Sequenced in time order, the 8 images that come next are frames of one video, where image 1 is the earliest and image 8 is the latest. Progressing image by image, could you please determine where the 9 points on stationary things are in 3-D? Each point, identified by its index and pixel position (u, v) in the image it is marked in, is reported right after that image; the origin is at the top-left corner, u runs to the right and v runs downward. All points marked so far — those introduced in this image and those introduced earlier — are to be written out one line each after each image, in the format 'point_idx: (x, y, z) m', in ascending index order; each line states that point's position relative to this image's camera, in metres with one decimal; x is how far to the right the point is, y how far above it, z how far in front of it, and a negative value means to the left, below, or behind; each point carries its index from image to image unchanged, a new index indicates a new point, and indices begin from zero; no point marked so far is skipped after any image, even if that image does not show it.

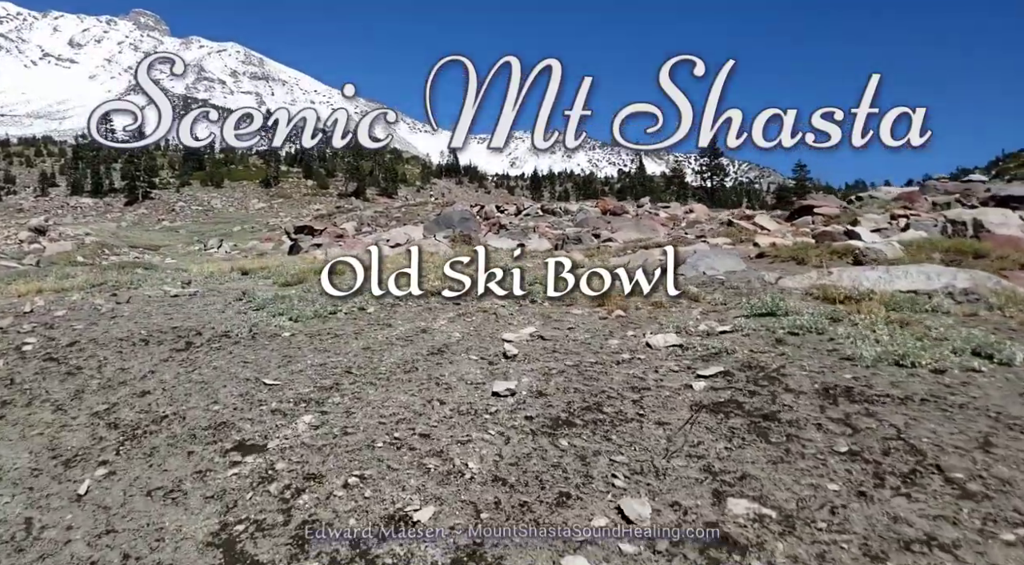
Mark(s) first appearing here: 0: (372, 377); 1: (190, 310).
0: (-1.6, -1.1, +7.8) m
1: (-6.0, -0.5, +12.6) m
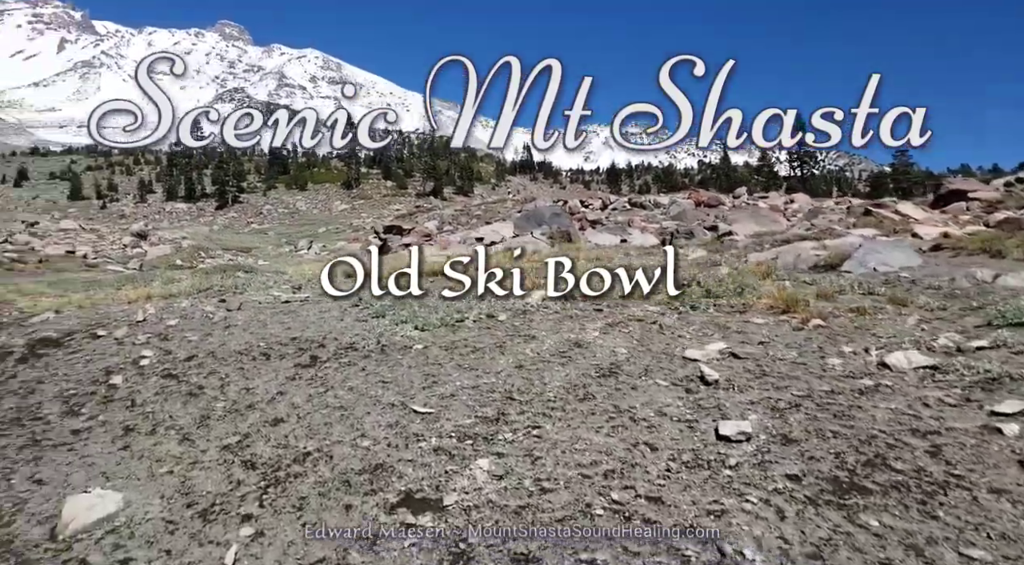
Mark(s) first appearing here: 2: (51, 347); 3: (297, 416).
0: (+0.3, -1.2, +6.4) m
1: (-3.6, -0.6, +11.7) m
2: (-8.0, -1.2, +11.8) m
3: (-2.2, -1.4, +7.0) m
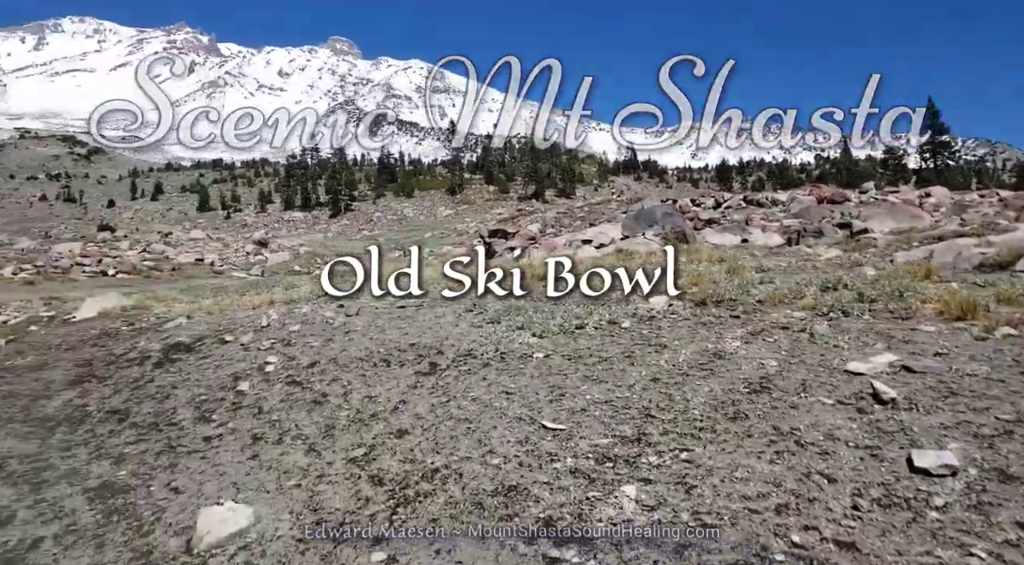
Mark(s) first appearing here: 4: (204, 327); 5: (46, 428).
0: (+1.5, -1.2, +5.8) m
1: (-1.5, -0.7, +11.6) m
2: (-6.0, -1.3, +12.3) m
3: (-0.9, -1.5, +6.8) m
4: (-6.7, -1.0, +14.8) m
5: (-6.2, -1.9, +9.0) m
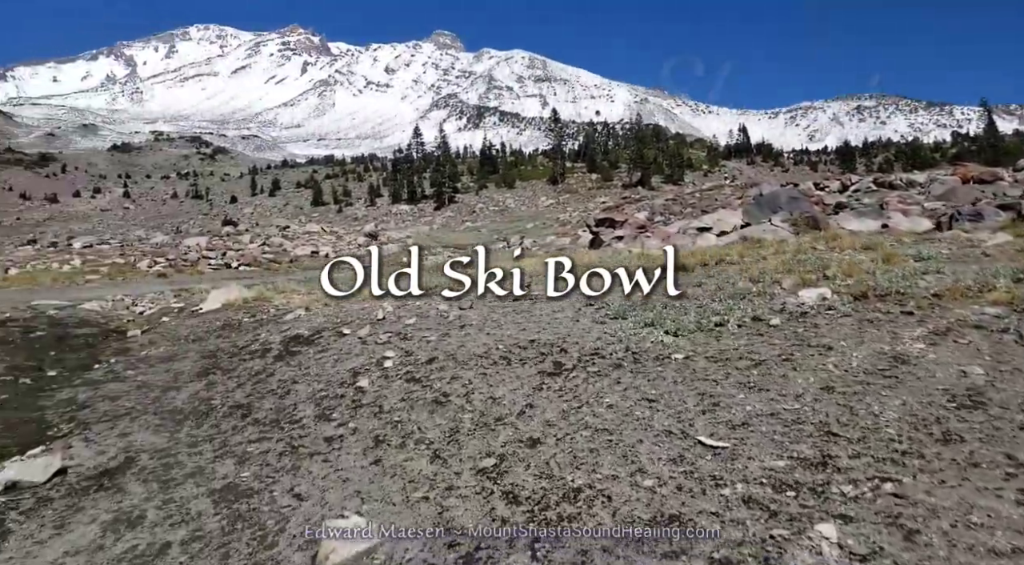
0: (+2.7, -1.2, +4.8) m
1: (+0.5, -0.6, +10.9) m
2: (-3.8, -1.2, +12.3) m
3: (+0.4, -1.4, +6.1) m
4: (-4.2, -0.8, +14.9) m
5: (-4.5, -1.9, +9.1) m
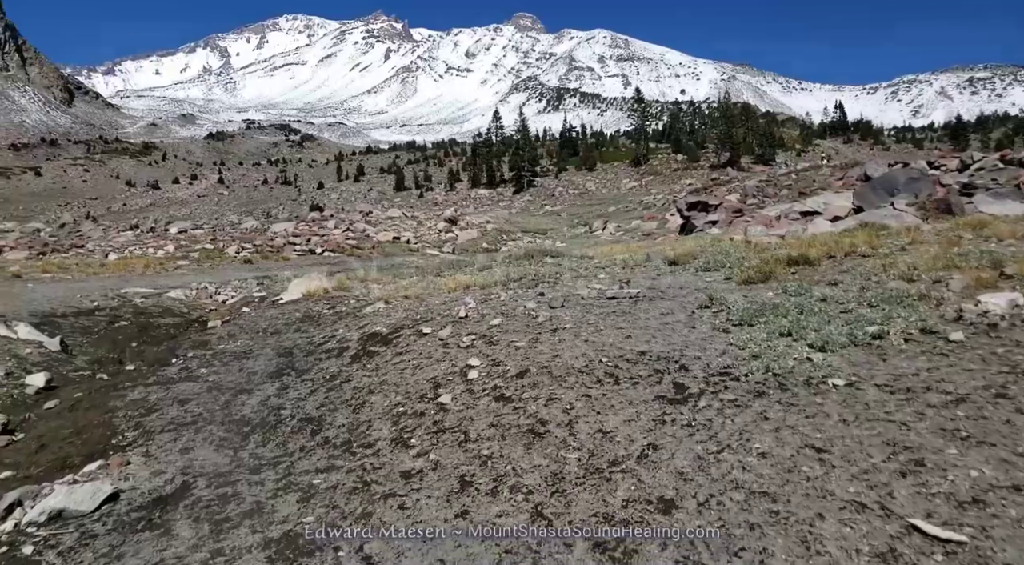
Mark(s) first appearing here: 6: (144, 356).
0: (+3.4, -1.3, +3.1) m
1: (+1.9, -0.6, +9.4) m
2: (-2.2, -1.1, +11.3) m
3: (+1.2, -1.5, +4.6) m
4: (-2.3, -0.7, +13.9) m
5: (-3.3, -1.8, +8.2) m
6: (-7.7, -1.5, +14.1) m
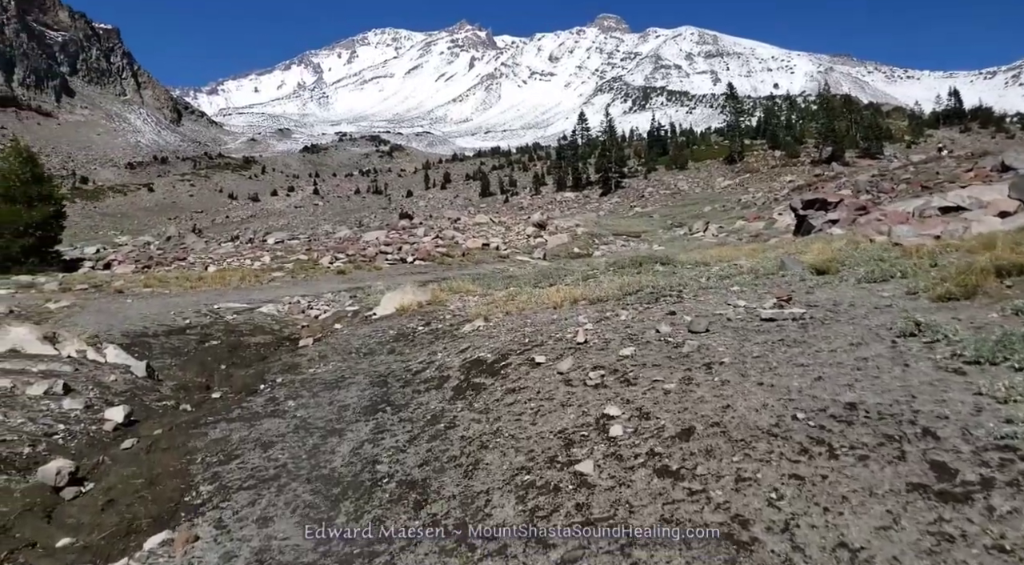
0: (+4.1, -1.5, +0.7) m
1: (+3.5, -0.8, +7.3) m
2: (-0.3, -1.4, +9.6) m
3: (+2.3, -1.7, +2.6) m
4: (-0.1, -1.0, +12.2) m
5: (-1.8, -2.1, +6.6) m
6: (-5.4, -1.9, +13.1) m
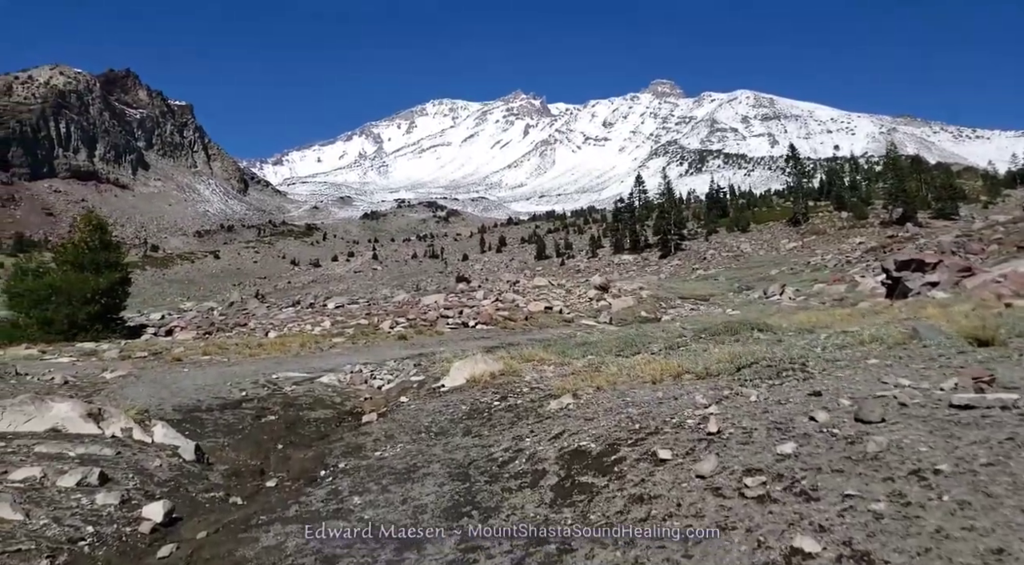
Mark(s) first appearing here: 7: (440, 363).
0: (+4.8, -1.5, -1.5) m
1: (+4.6, -1.4, +5.1) m
2: (+1.0, -2.2, +7.7) m
3: (+3.0, -1.9, +0.5) m
4: (+1.4, -2.1, +10.3) m
5: (-0.7, -2.7, +4.8) m
6: (-3.8, -3.1, +11.5) m
7: (-2.1, -2.4, +19.6) m
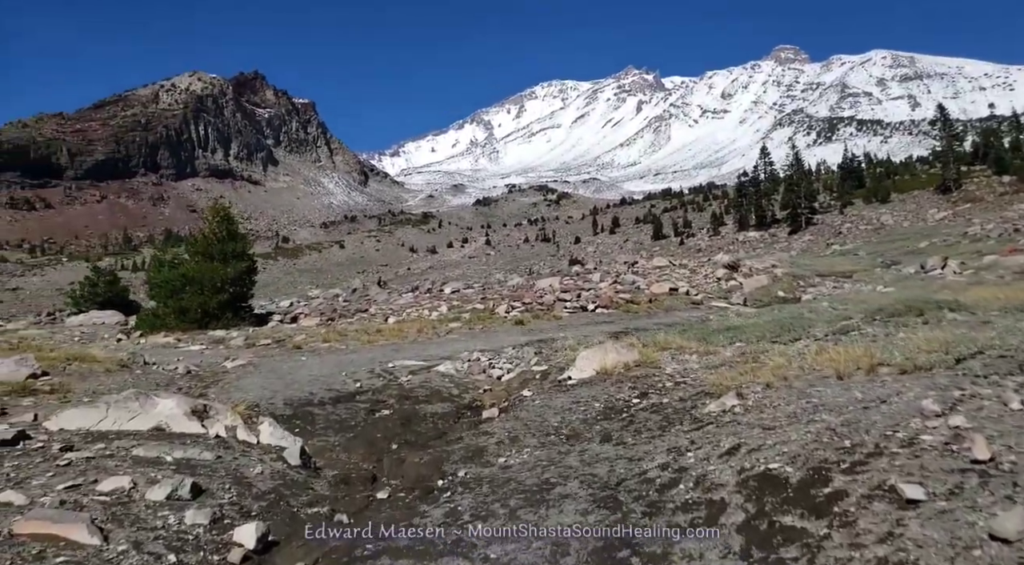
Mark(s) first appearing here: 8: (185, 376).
0: (+4.7, -1.4, -4.3) m
1: (+5.6, -1.2, +2.3) m
2: (+2.5, -2.0, +5.4) m
3: (+3.3, -1.8, -2.1) m
4: (+3.3, -1.7, +7.9) m
5: (+0.3, -2.6, +2.8) m
6: (-1.6, -2.8, +10.0) m
7: (+1.4, -1.8, +17.6) m
8: (-8.2, -2.3, +16.8) m
